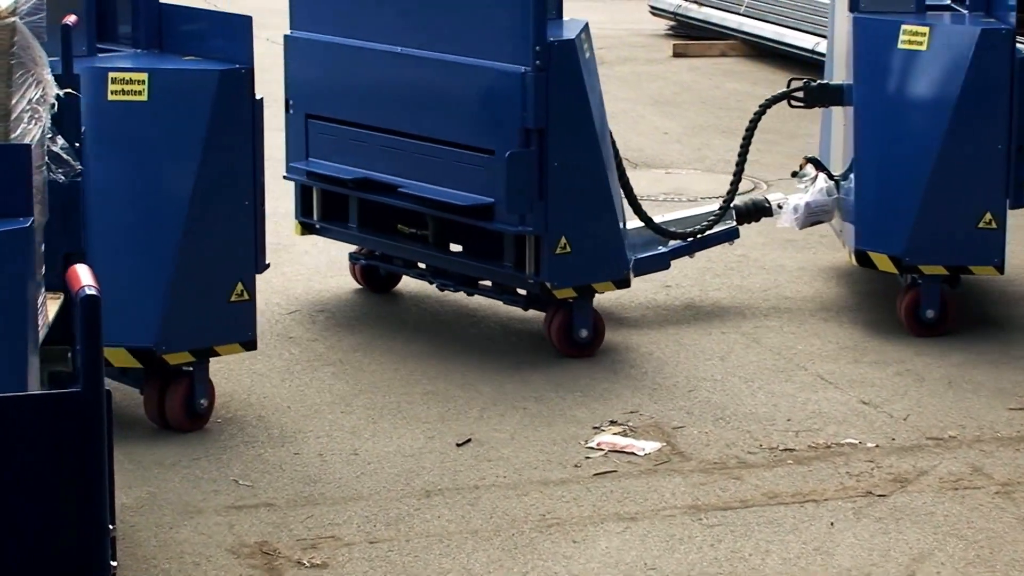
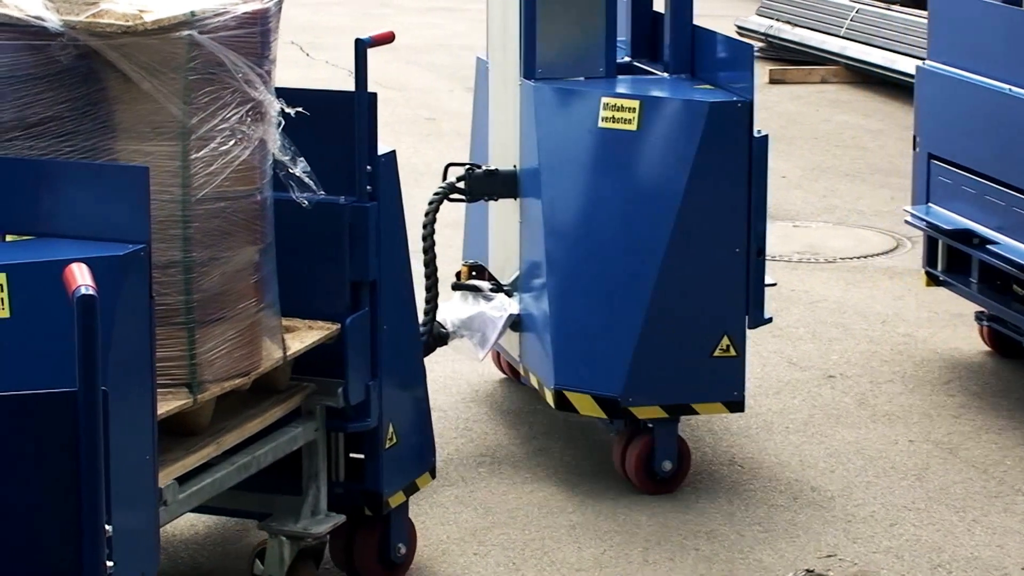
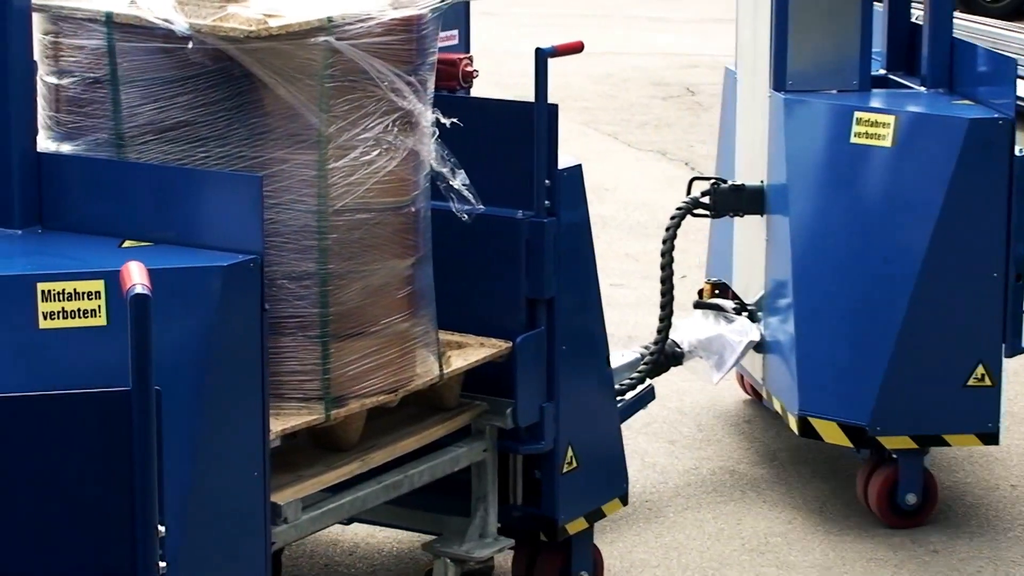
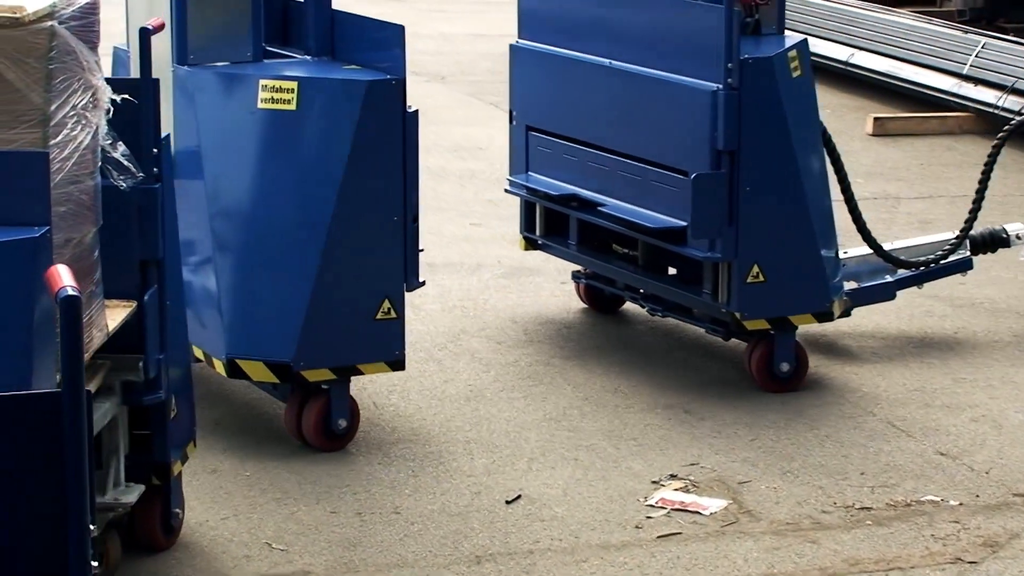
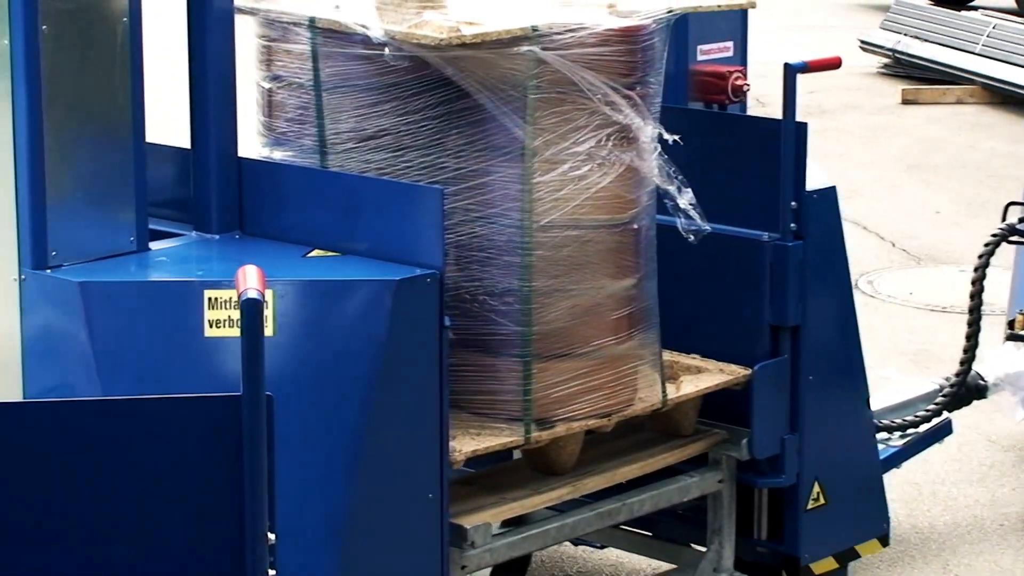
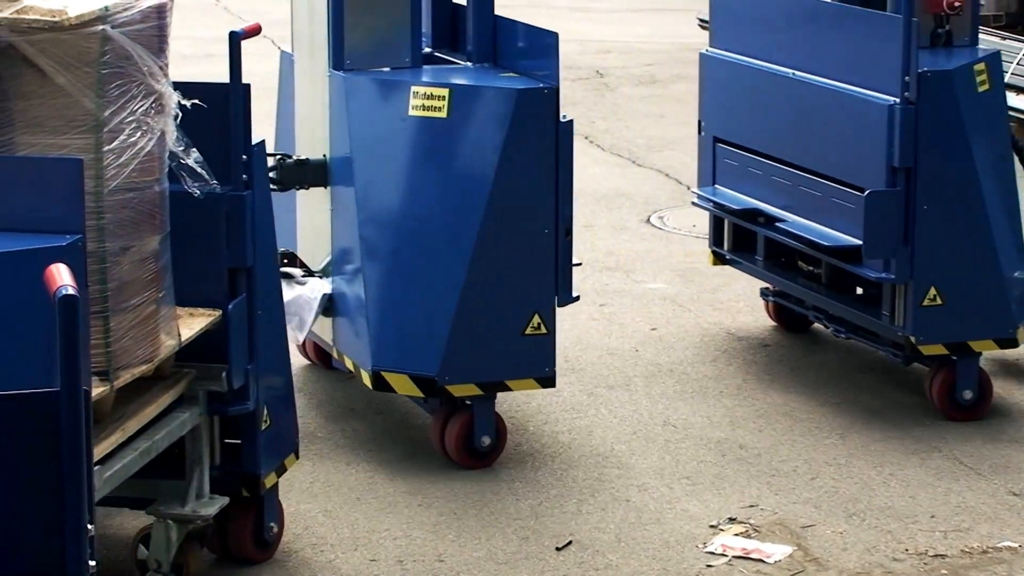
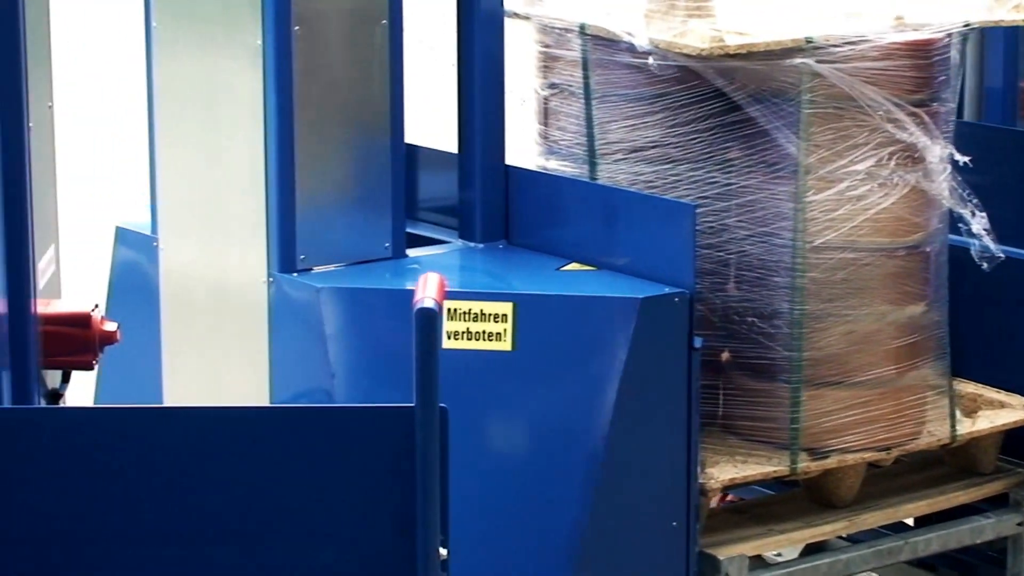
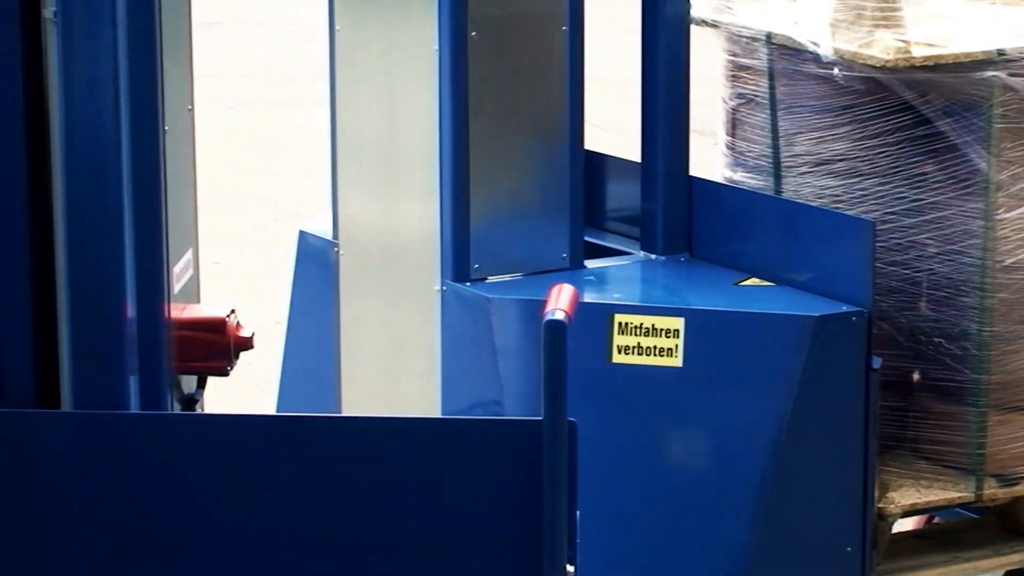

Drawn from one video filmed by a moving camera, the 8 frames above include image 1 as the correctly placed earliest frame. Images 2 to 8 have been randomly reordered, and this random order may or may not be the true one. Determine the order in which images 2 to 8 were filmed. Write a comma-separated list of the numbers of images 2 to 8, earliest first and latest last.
4, 6, 2, 3, 5, 7, 8
